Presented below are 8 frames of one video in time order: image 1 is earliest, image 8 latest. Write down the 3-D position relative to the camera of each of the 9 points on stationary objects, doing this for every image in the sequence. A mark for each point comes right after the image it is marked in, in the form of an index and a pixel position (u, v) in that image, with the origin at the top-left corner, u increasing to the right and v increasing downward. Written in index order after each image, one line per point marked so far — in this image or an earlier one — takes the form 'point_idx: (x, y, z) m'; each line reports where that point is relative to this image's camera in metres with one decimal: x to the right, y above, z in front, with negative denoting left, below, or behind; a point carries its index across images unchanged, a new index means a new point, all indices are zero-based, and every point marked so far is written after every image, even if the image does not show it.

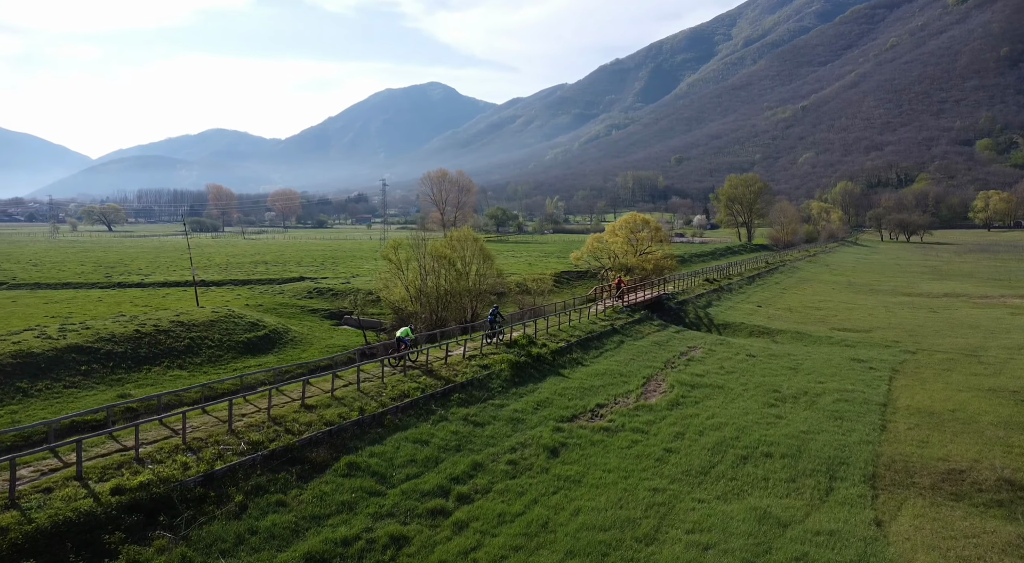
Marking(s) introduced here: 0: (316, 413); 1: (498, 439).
0: (-5.5, -3.7, +18.0) m
1: (-0.4, -4.8, +19.8) m
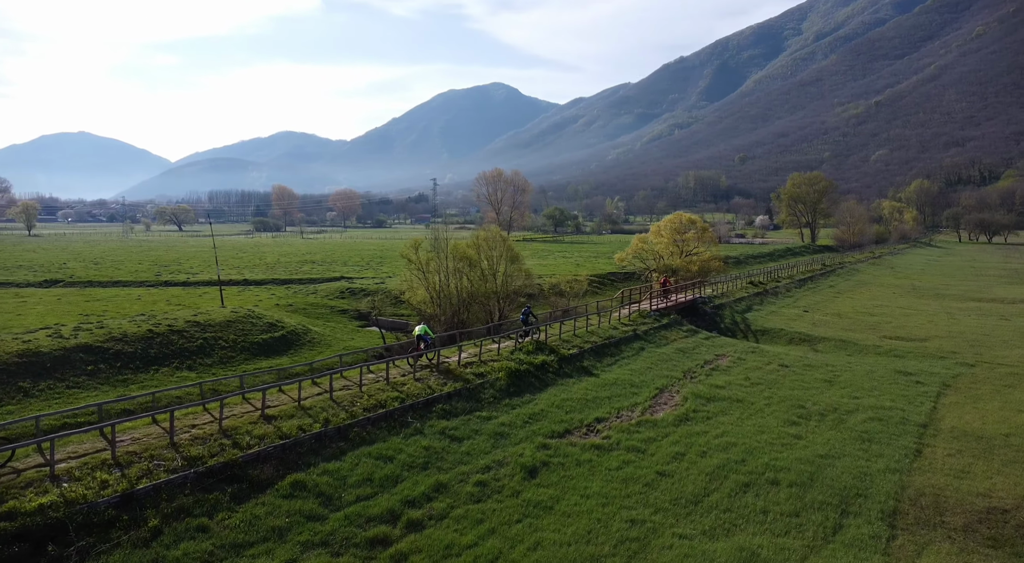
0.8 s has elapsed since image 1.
0: (-6.3, -3.7, +16.9) m
1: (-1.1, -4.9, +18.3) m
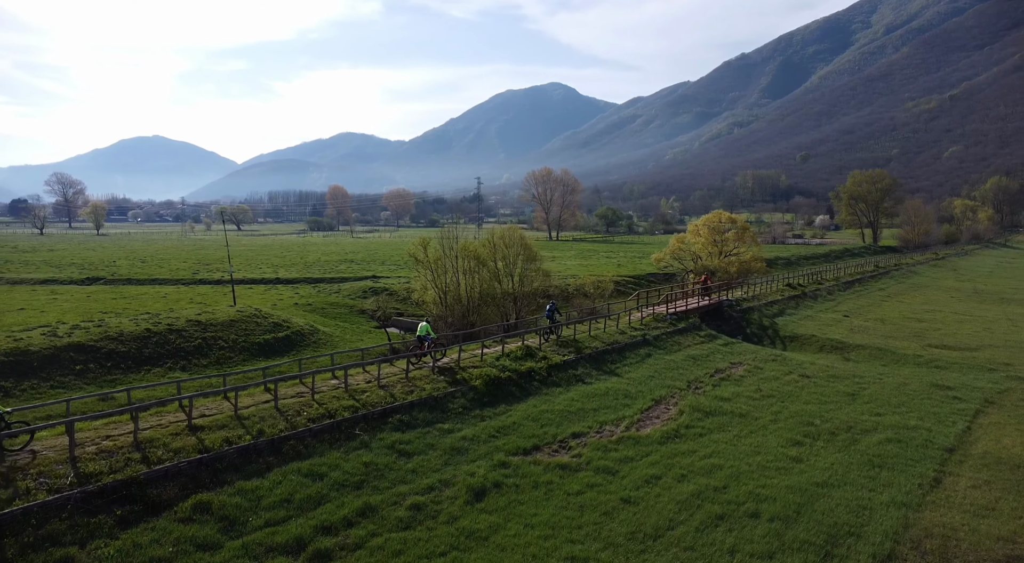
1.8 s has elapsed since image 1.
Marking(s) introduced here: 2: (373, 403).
0: (-7.7, -3.8, +15.6) m
1: (-2.4, -5.0, +16.7) m
2: (-4.3, -3.7, +19.7) m
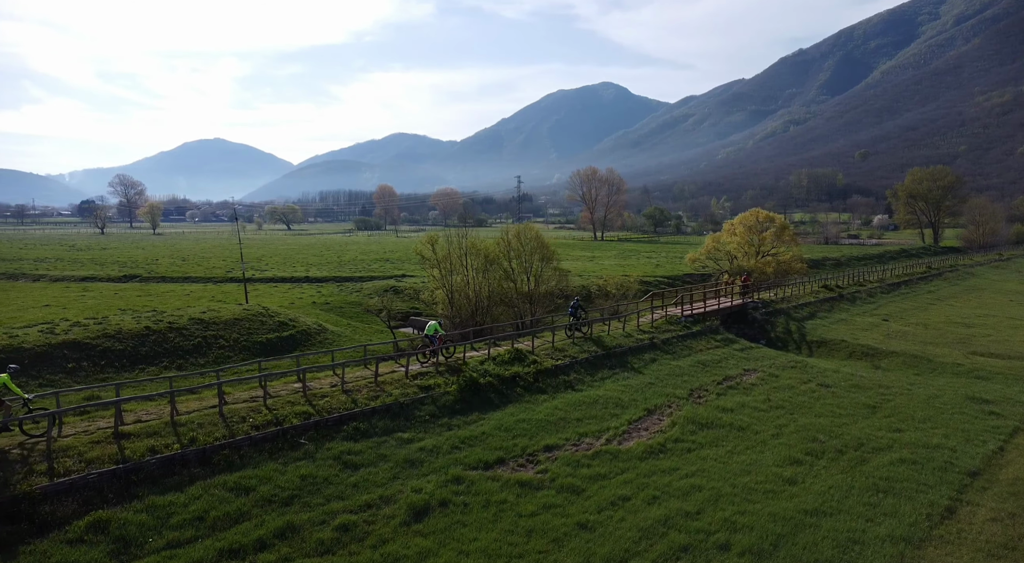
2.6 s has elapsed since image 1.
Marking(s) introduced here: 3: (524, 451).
0: (-8.9, -3.7, +14.6) m
1: (-3.6, -5.0, +15.4) m
2: (-5.3, -3.7, +18.5) m
3: (+0.3, -5.0, +18.8) m
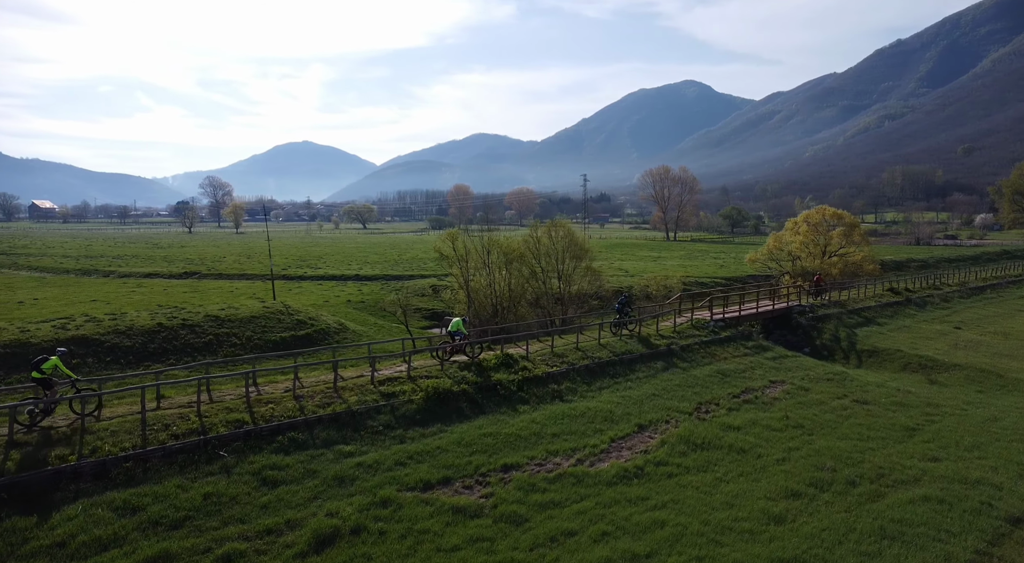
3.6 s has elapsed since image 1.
0: (-10.6, -3.6, +13.7) m
1: (-5.2, -4.9, +13.8) m
2: (-6.6, -3.6, +17.2) m
3: (-0.9, -5.0, +16.8) m
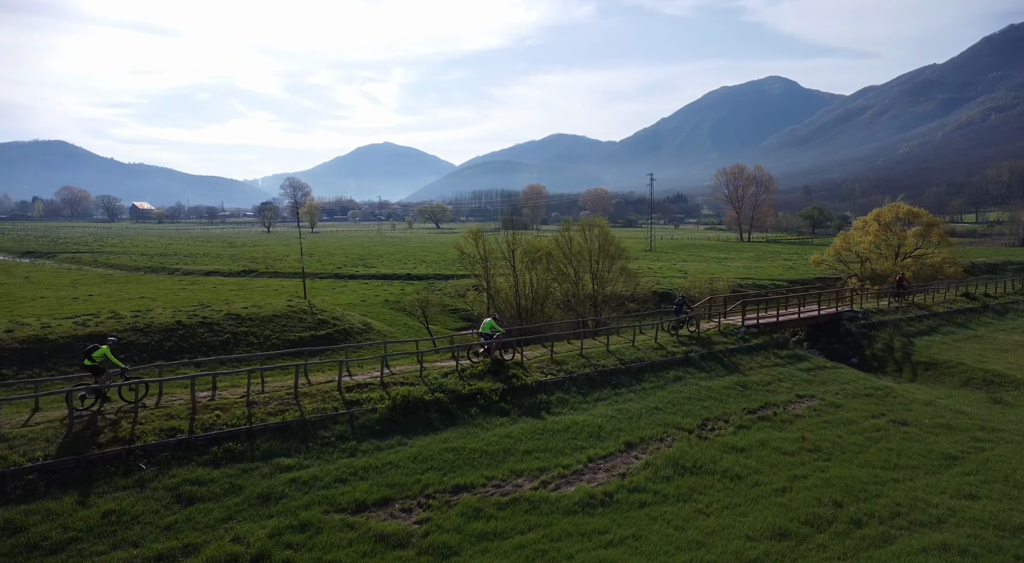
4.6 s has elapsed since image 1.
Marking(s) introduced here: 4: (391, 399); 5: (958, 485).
0: (-12.1, -3.6, +13.2) m
1: (-6.7, -4.9, +12.8) m
2: (-7.7, -3.6, +16.3) m
3: (-2.2, -5.0, +15.3) m
4: (-3.6, -3.6, +19.5) m
5: (+12.4, -5.7, +17.9) m
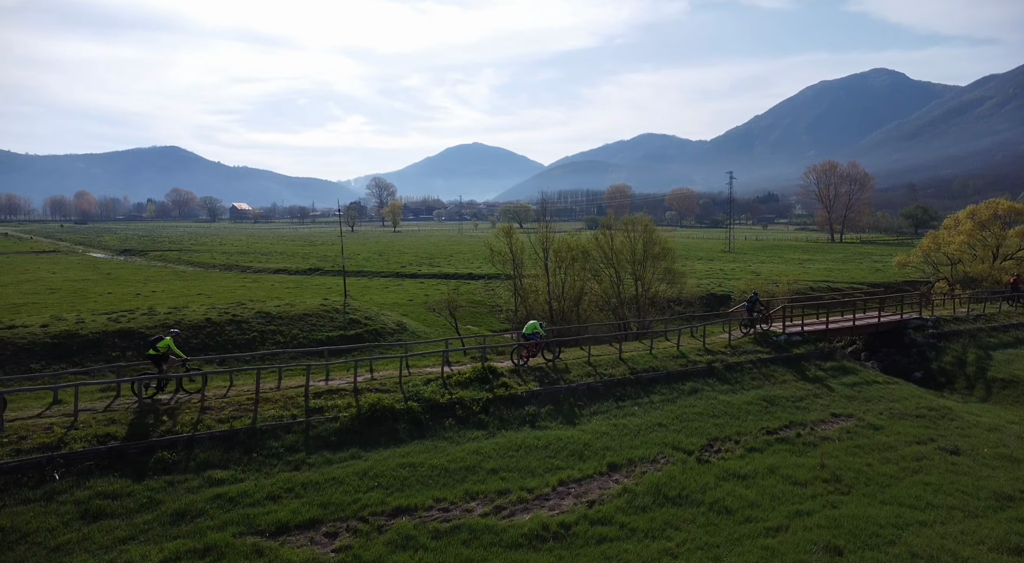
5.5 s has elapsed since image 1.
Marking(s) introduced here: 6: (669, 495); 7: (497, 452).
0: (-13.5, -3.5, +13.1) m
1: (-8.2, -4.9, +12.1) m
2: (-8.8, -3.6, +15.6) m
3: (-3.4, -5.1, +14.0) m
4: (-4.3, -3.6, +18.3) m
5: (+11.4, -5.8, +14.8) m
6: (+4.0, -5.3, +16.0) m
7: (-0.4, -4.6, +17.7) m
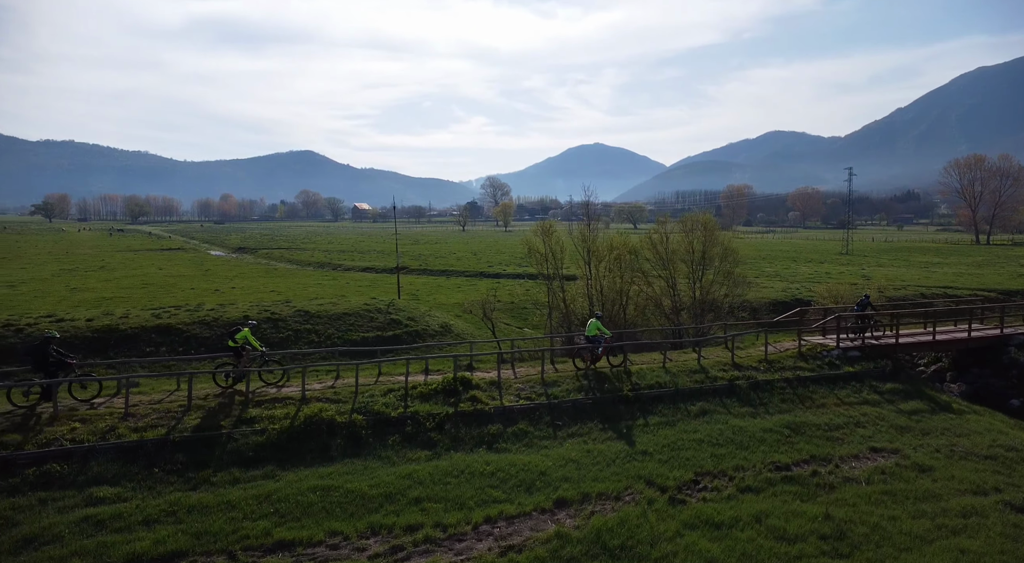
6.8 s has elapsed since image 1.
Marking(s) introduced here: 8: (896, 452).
0: (-15.6, -3.5, +13.3) m
1: (-10.6, -4.9, +11.4) m
2: (-10.5, -3.6, +15.0) m
3: (-5.5, -5.1, +12.6) m
4: (-5.7, -3.6, +17.0) m
5: (+9.2, -6.0, +11.0) m
6: (+2.1, -5.4, +13.4) m
7: (-1.9, -4.7, +15.8) m
8: (+11.4, -5.1, +19.0) m
